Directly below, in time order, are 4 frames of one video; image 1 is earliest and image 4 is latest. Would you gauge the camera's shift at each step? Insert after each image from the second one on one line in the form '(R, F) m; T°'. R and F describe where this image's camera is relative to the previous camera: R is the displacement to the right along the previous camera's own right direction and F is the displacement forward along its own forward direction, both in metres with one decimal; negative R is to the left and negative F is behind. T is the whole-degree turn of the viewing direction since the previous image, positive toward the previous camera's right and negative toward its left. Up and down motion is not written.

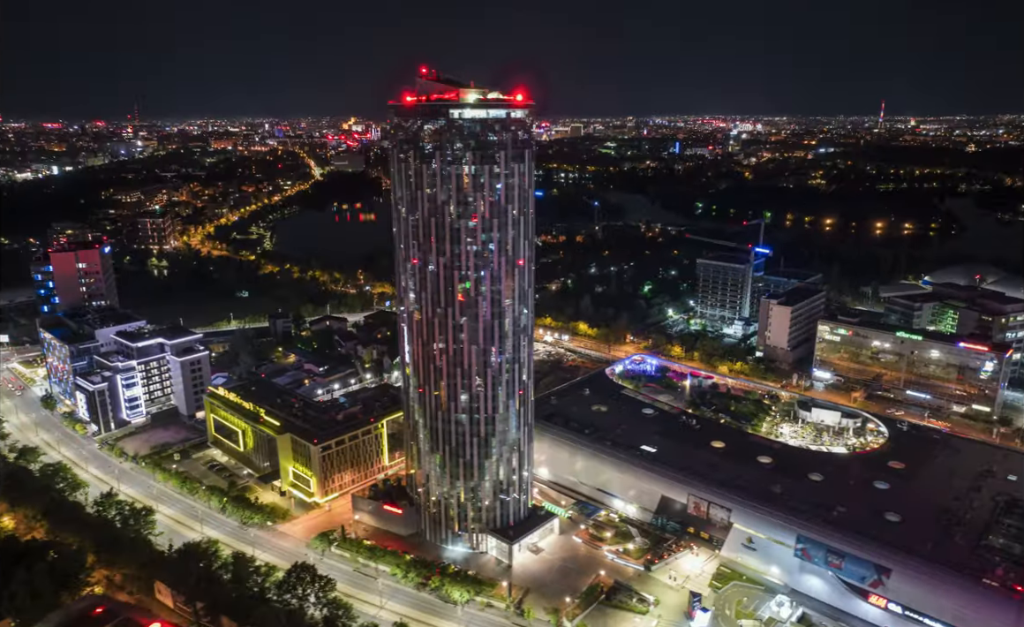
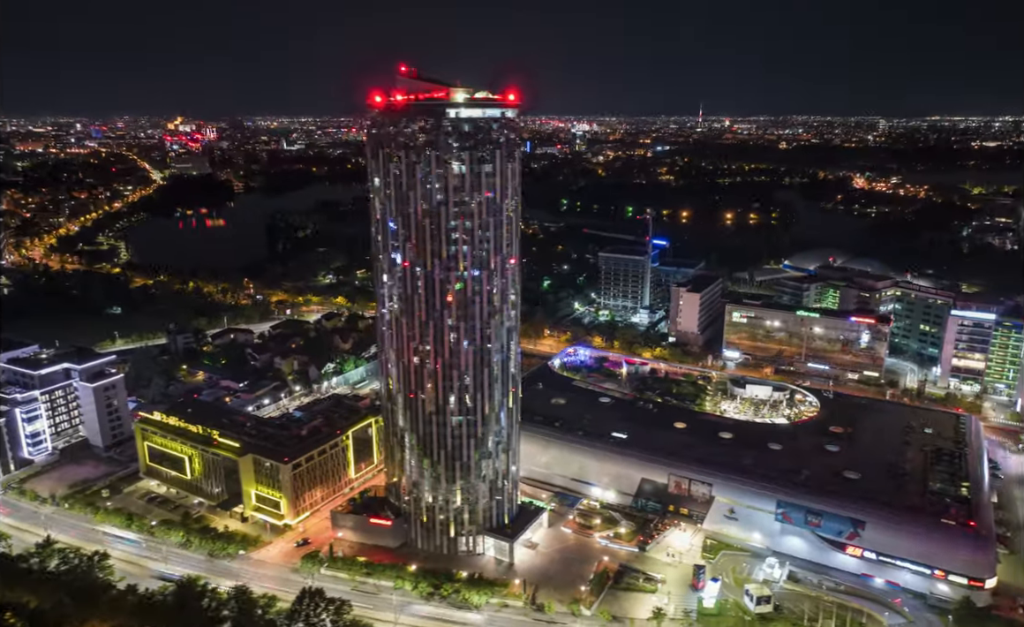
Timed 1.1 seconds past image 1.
(-6.0, +0.5) m; +12°
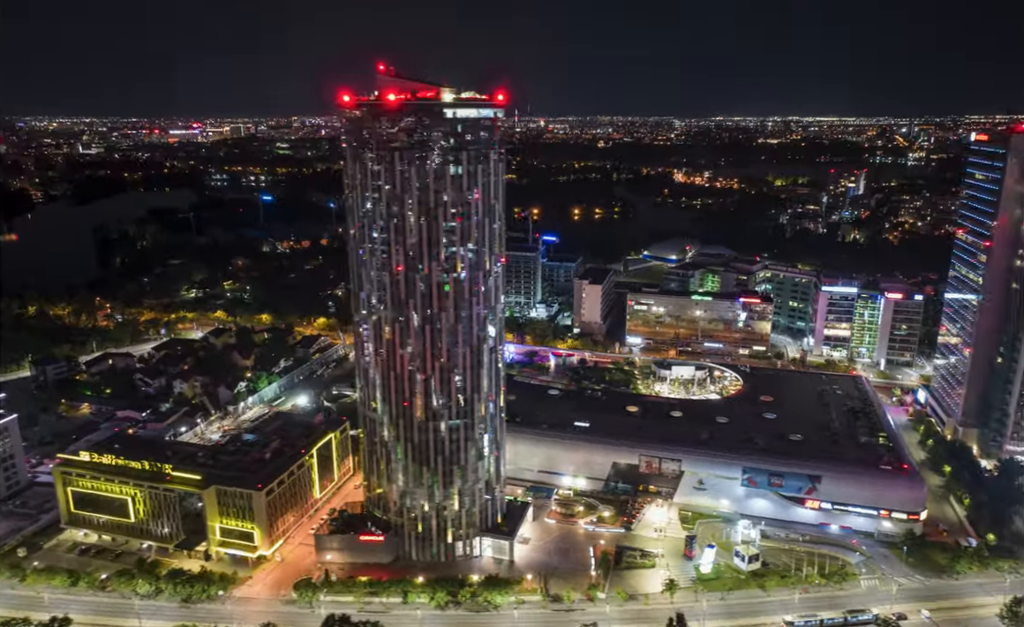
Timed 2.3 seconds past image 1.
(-6.8, +0.6) m; +14°
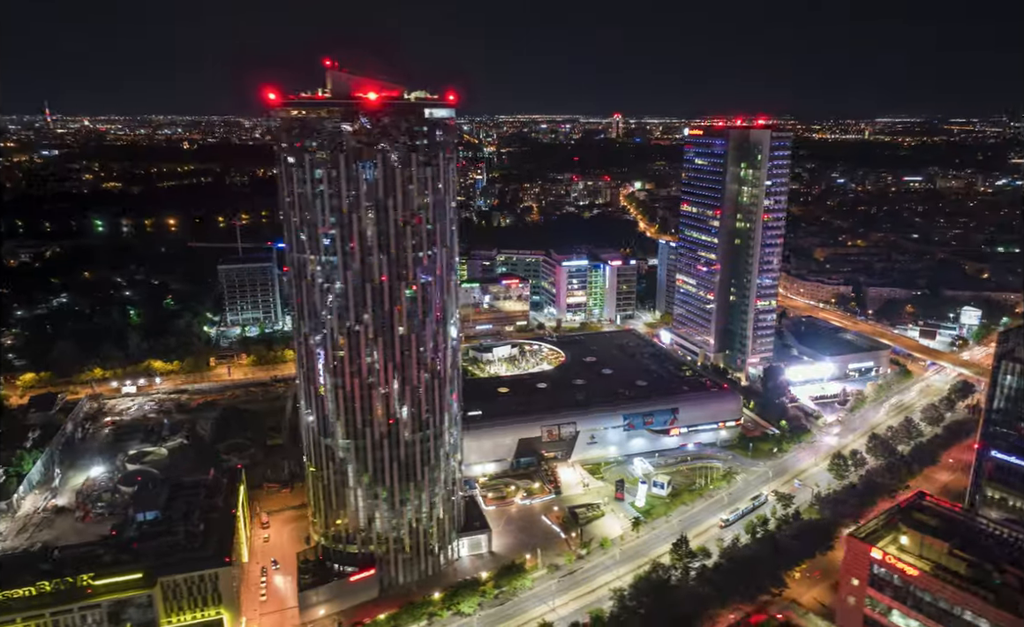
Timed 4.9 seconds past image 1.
(-14.5, +3.3) m; +32°
